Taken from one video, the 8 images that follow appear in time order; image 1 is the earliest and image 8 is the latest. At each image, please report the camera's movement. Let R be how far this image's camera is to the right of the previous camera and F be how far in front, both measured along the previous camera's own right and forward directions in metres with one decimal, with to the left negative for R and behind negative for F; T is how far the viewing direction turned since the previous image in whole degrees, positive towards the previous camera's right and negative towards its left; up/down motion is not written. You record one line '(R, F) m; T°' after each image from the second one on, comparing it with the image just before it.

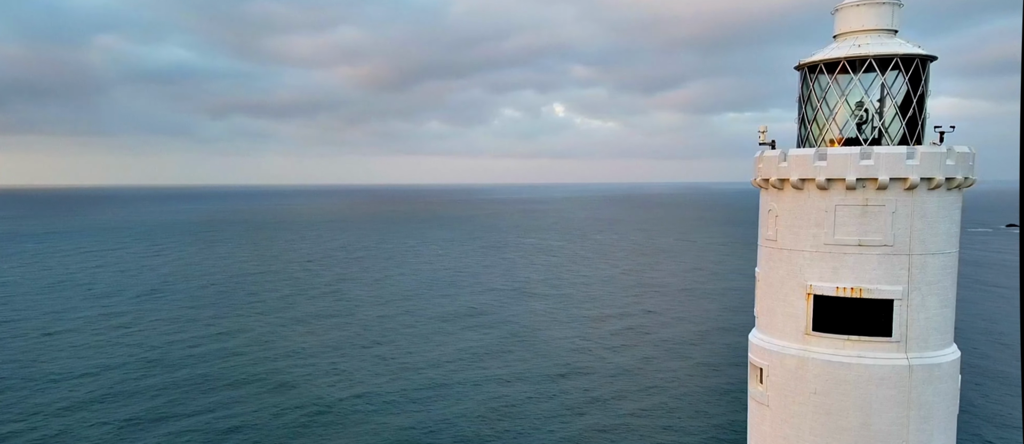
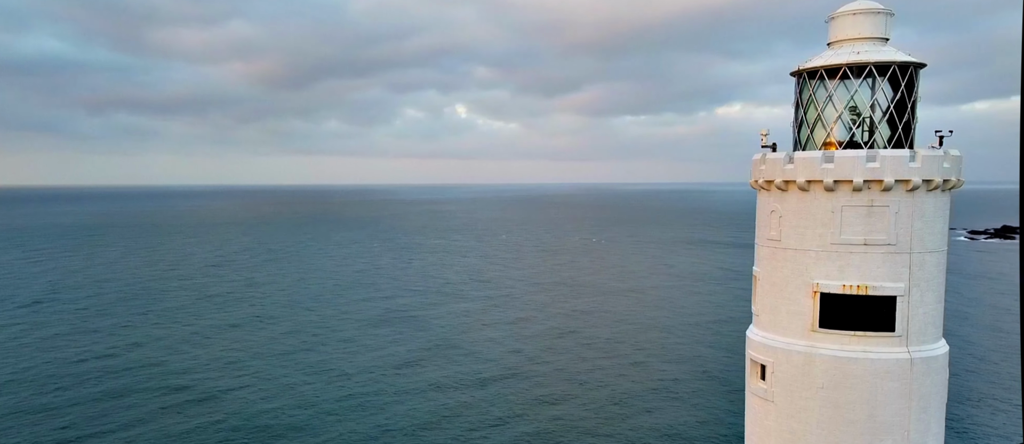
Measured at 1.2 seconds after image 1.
(-2.2, +0.4) m; +8°
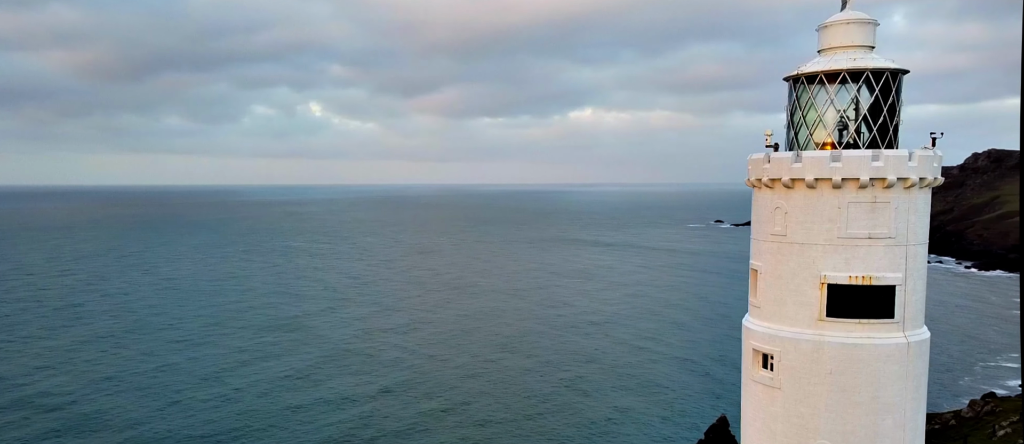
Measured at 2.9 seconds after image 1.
(-3.3, +0.6) m; +12°
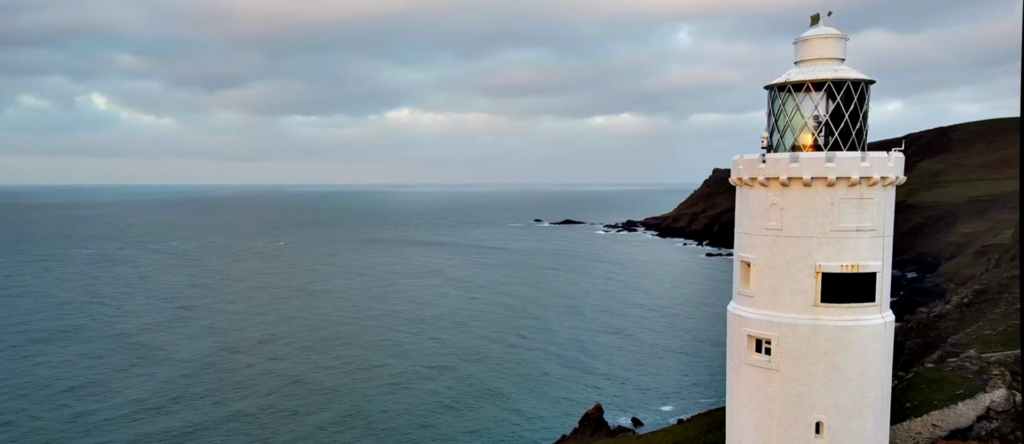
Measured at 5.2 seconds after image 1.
(+0.5, -2.0) m; -4°
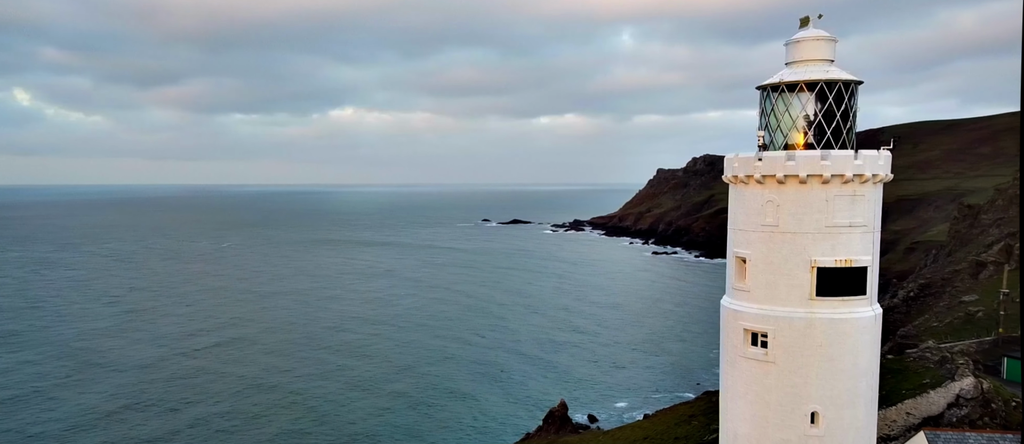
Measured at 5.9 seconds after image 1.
(-0.8, -0.2) m; +2°
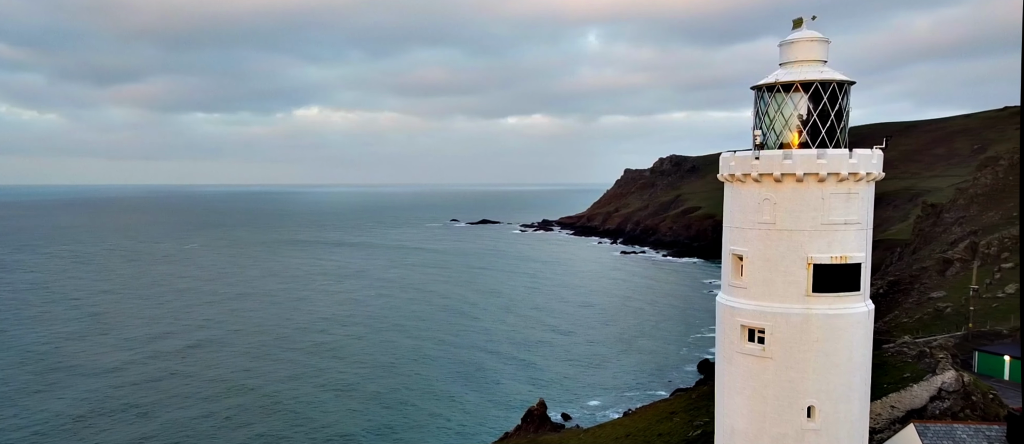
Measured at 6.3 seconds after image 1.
(+1.7, -0.9) m; -6°
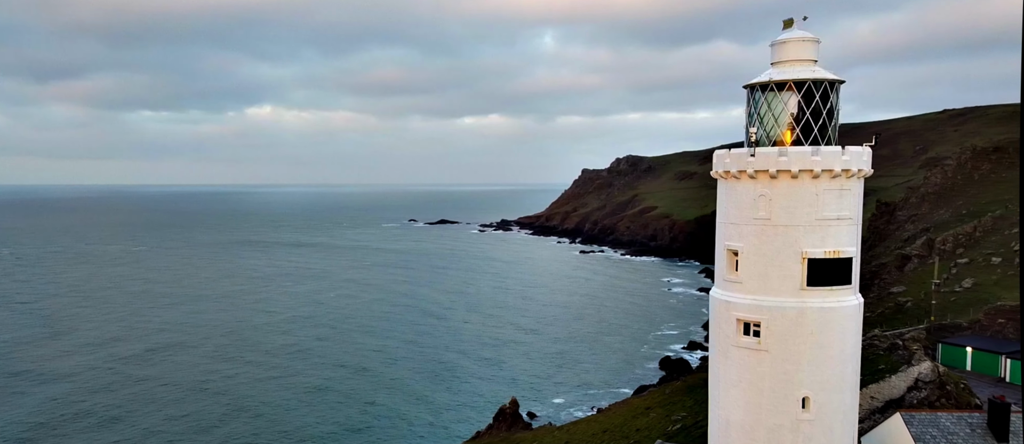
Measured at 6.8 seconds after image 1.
(-1.2, 0.0) m; +4°
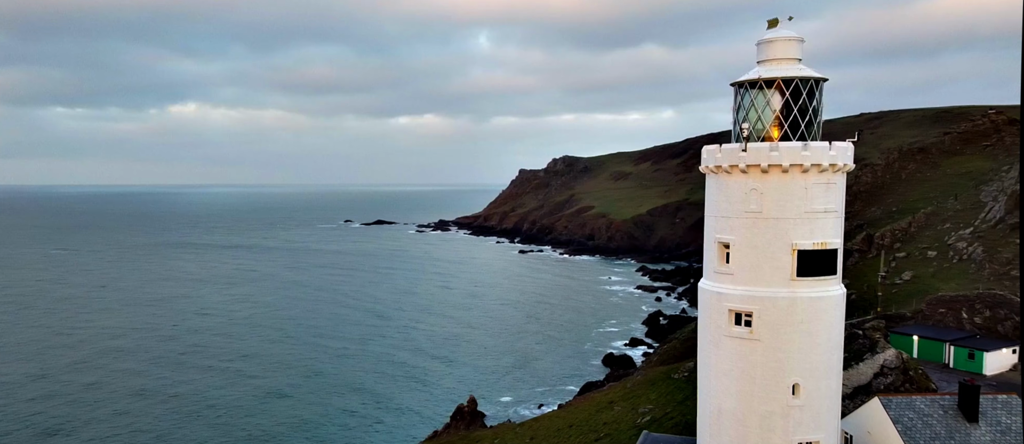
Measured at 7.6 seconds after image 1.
(-1.8, +0.1) m; +6°
